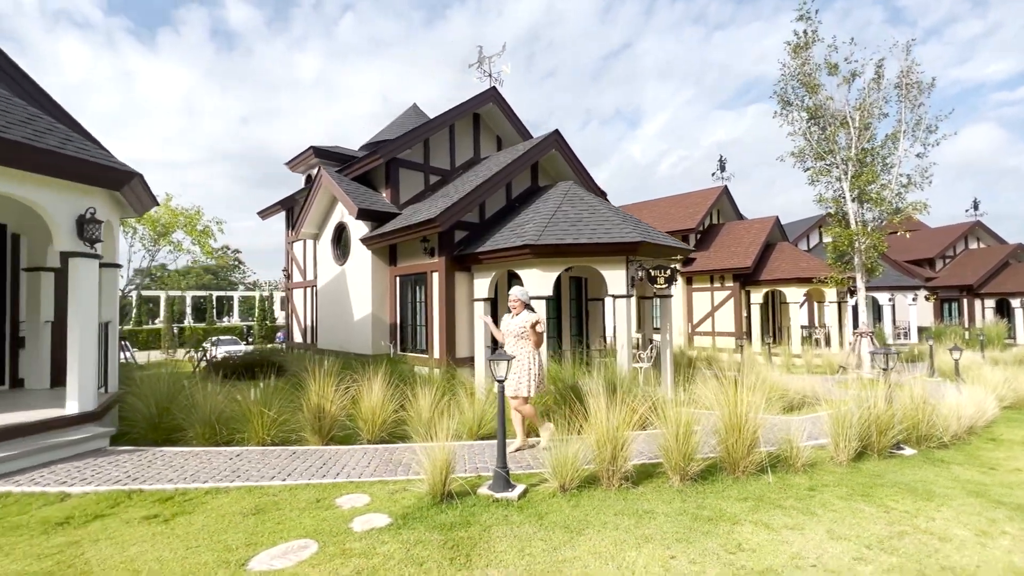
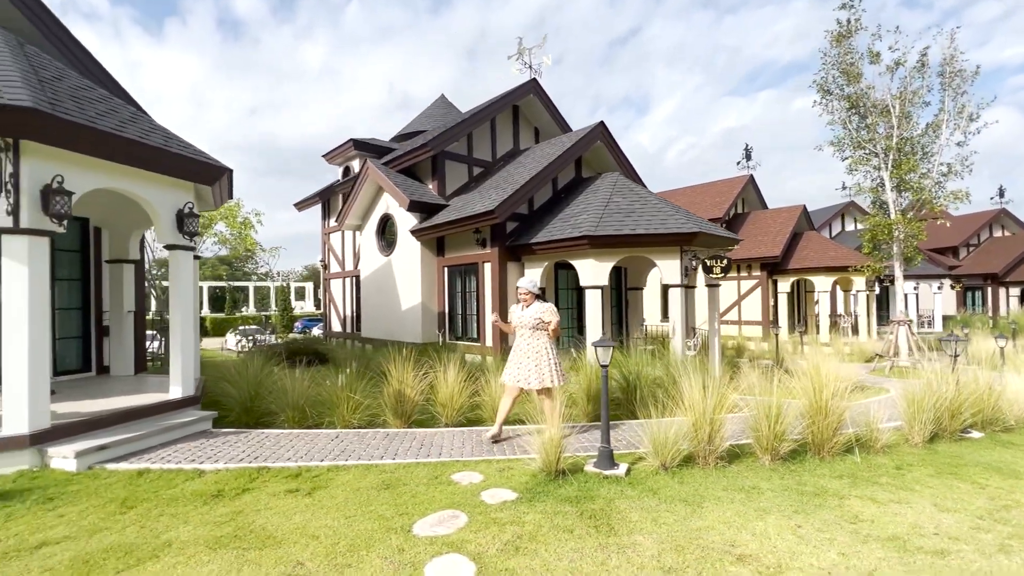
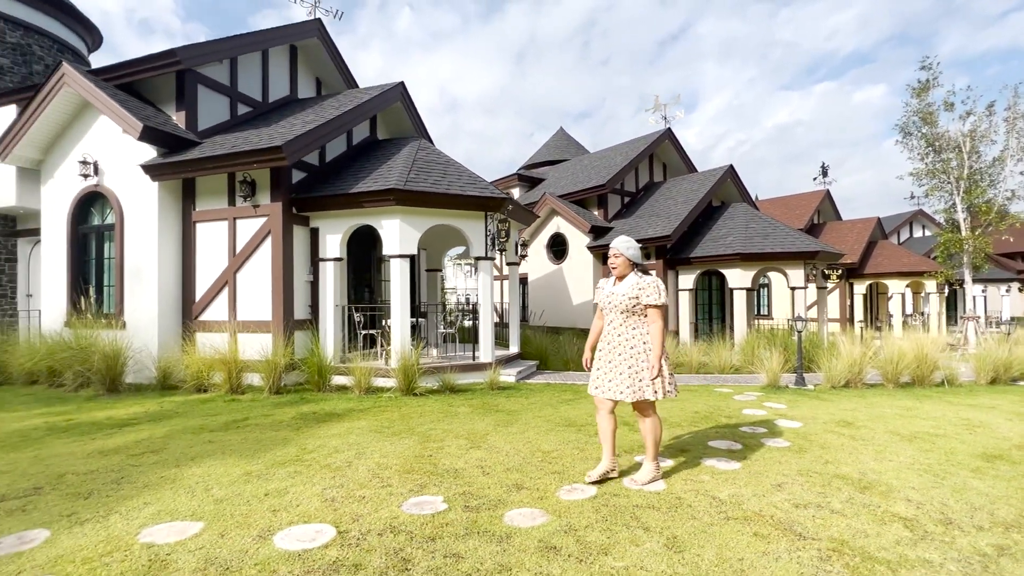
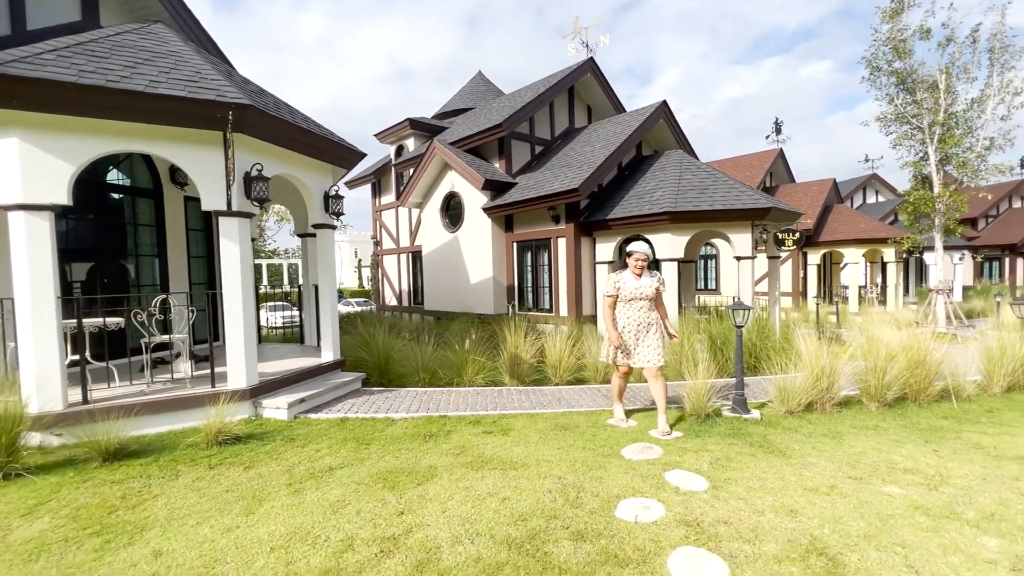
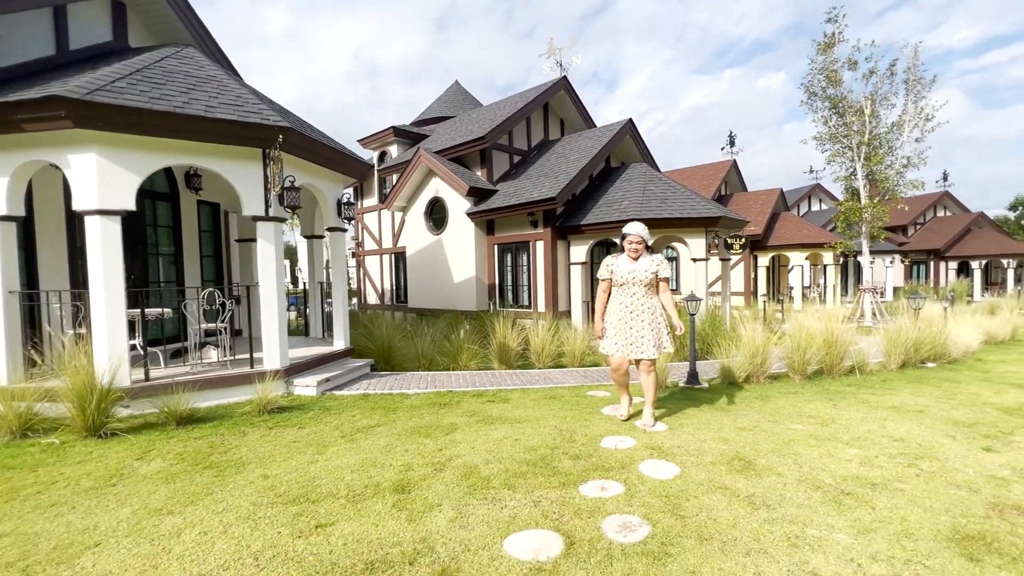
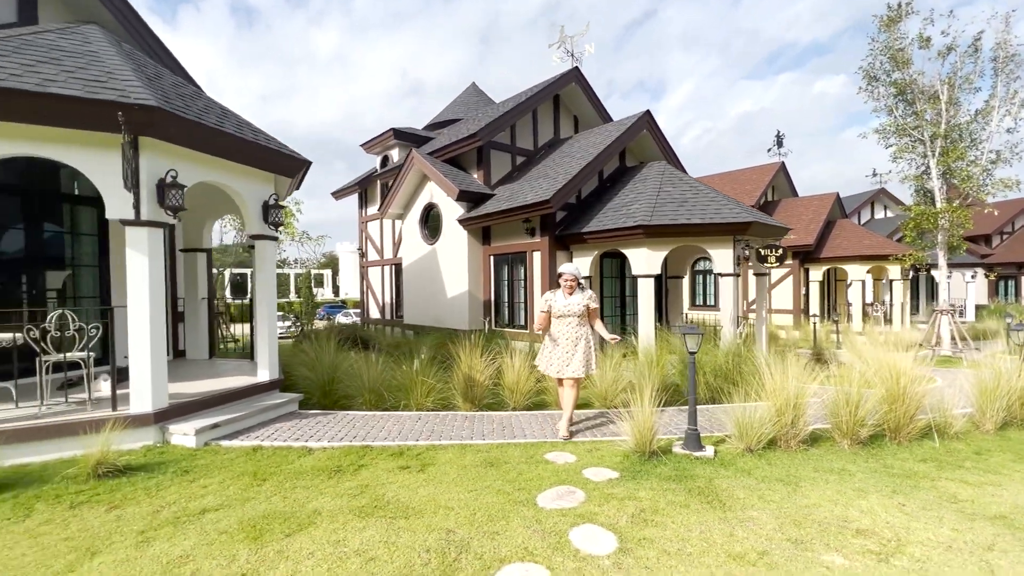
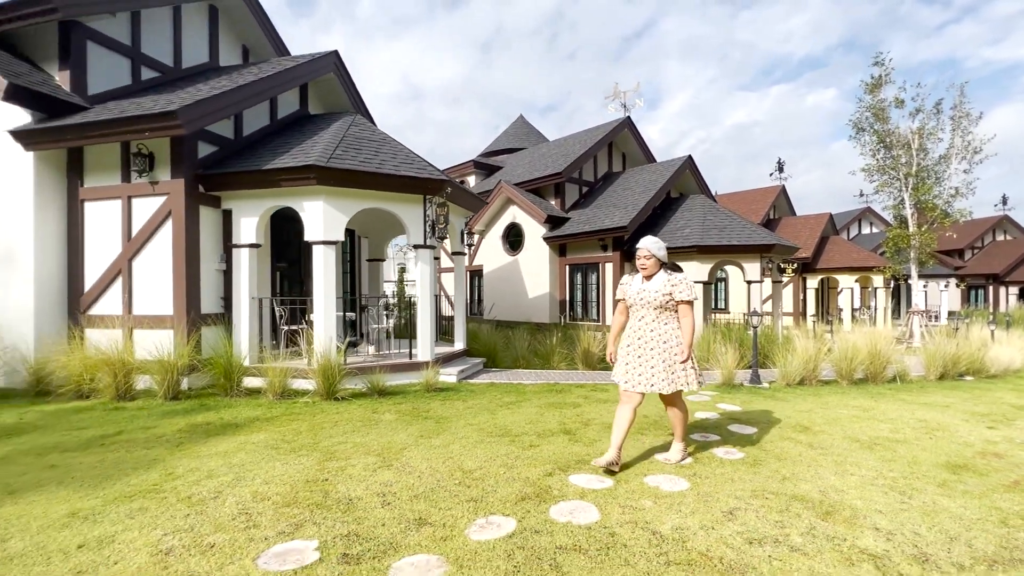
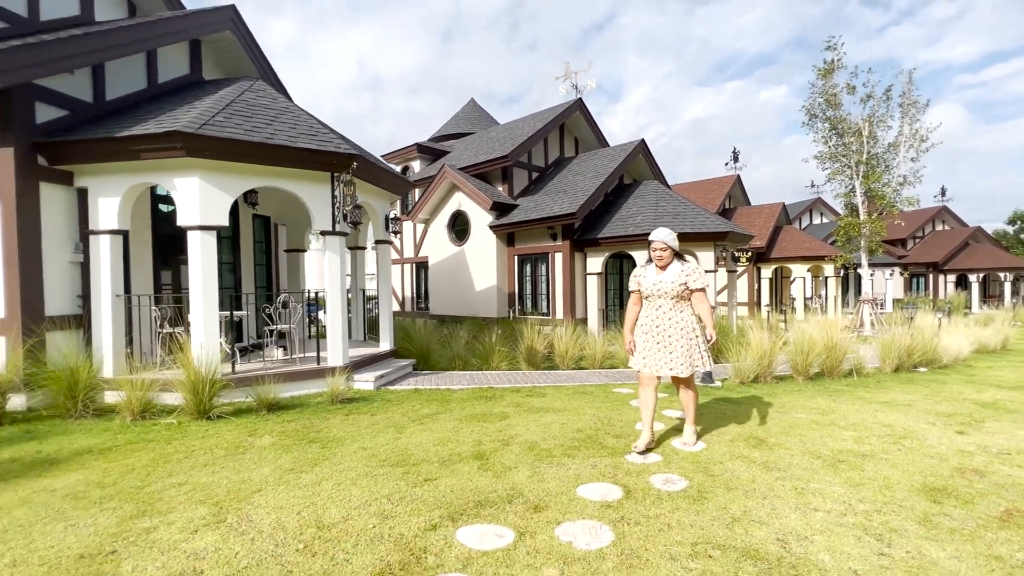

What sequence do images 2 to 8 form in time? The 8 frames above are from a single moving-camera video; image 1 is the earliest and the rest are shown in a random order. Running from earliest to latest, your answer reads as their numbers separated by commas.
2, 6, 4, 5, 8, 7, 3
